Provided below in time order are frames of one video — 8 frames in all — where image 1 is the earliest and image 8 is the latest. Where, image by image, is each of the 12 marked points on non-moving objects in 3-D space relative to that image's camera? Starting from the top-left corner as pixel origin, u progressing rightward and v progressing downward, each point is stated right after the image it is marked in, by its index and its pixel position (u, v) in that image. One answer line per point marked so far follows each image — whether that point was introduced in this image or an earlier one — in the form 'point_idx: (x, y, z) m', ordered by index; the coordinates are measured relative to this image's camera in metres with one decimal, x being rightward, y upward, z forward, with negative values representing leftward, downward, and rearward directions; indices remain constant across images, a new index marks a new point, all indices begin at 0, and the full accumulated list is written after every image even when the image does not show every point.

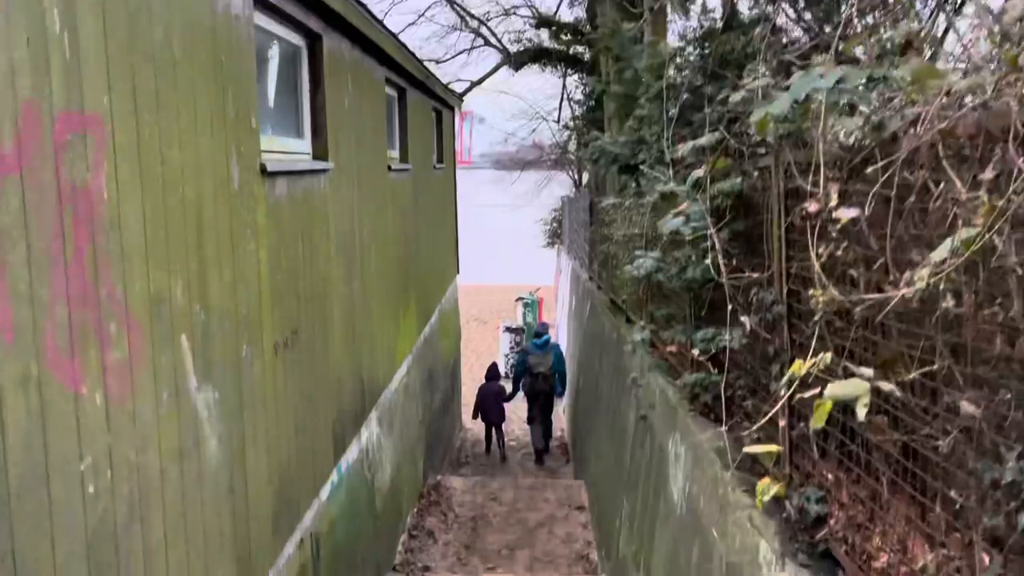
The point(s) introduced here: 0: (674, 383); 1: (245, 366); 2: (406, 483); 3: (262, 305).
0: (+1.0, -0.6, +4.7) m
1: (-1.1, -0.3, +3.3) m
2: (-1.0, -1.8, +7.2) m
3: (-1.1, -0.1, +3.5) m
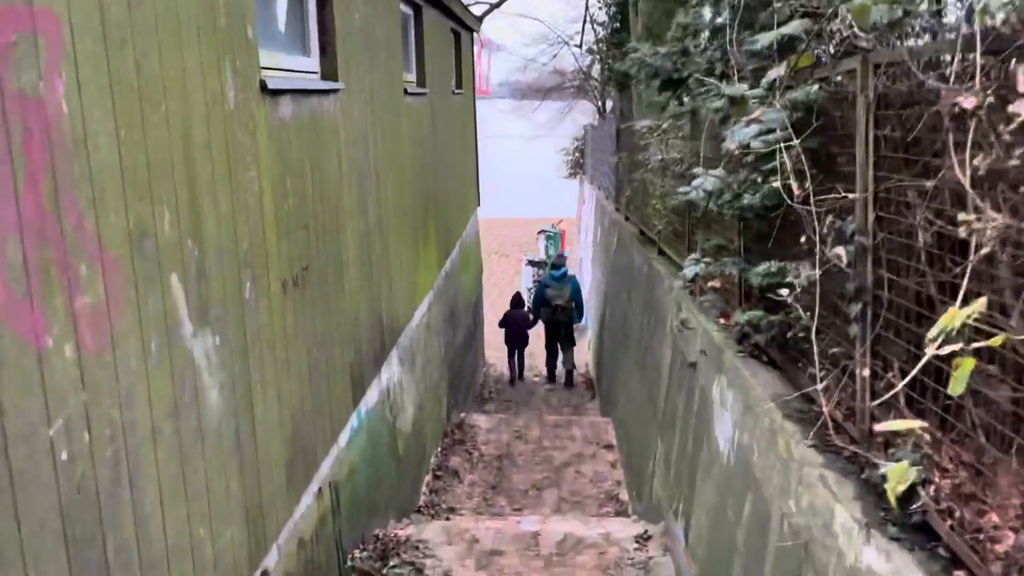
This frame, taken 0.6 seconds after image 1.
0: (+1.1, -0.2, +4.3) m
1: (-1.0, -0.1, +3.0) m
2: (-0.7, -1.2, +7.0) m
3: (-1.0, +0.2, +3.2) m
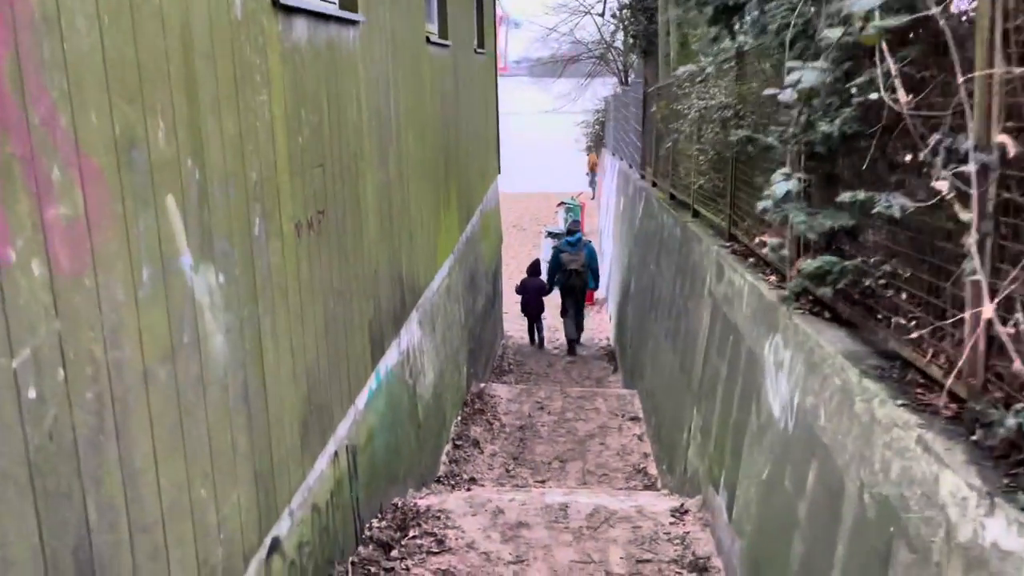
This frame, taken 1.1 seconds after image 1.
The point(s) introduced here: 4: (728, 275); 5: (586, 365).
0: (+1.3, 0.0, +3.9) m
1: (-0.9, +0.1, +2.7) m
2: (-0.5, -0.9, +6.7) m
3: (-0.8, +0.4, +2.8) m
4: (+1.2, +0.1, +4.6) m
5: (+1.0, -1.1, +10.9) m
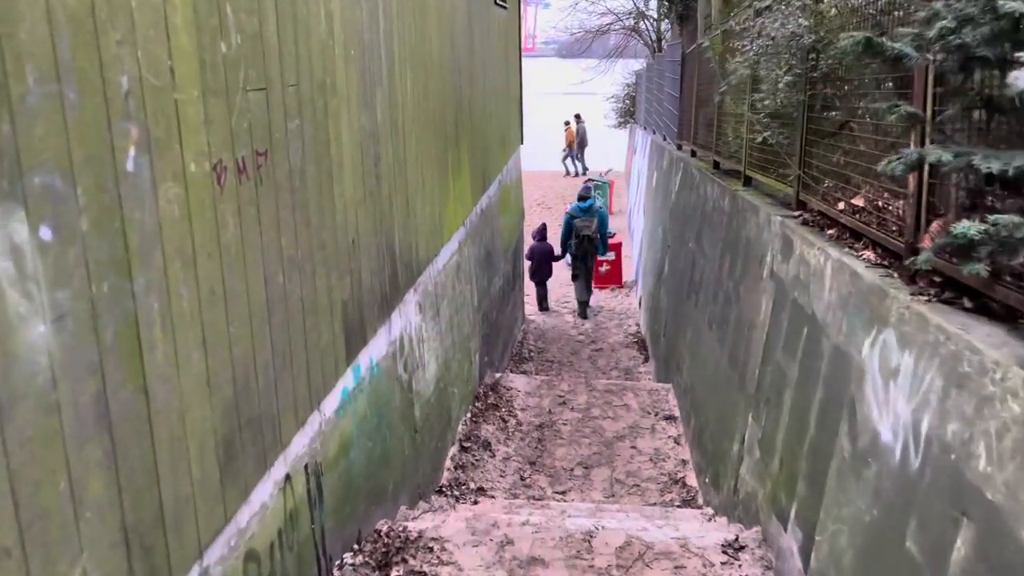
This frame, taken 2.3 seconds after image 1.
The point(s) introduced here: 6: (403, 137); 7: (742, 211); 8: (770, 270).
0: (+1.3, +0.1, +3.0) m
1: (-0.8, +0.2, +1.8) m
2: (-0.4, -0.7, +5.8) m
3: (-0.8, +0.5, +2.0) m
4: (+1.3, +0.2, +3.6) m
5: (+1.3, -0.8, +9.9) m
6: (-0.6, +0.8, +4.3) m
7: (+1.5, +0.5, +5.1) m
8: (+1.3, +0.1, +4.1) m
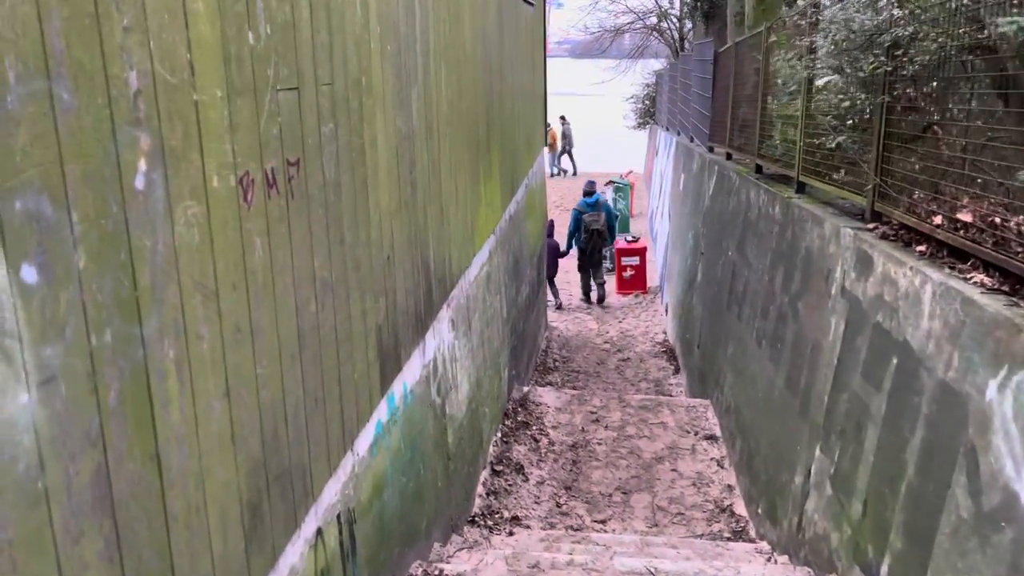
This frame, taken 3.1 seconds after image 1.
0: (+1.5, 0.0, +2.6) m
1: (-0.7, +0.1, +1.4) m
2: (-0.2, -0.8, +5.5) m
3: (-0.6, +0.4, +1.6) m
4: (+1.5, +0.1, +3.2) m
5: (+1.6, -0.9, +9.6) m
6: (-0.4, +0.7, +4.0) m
7: (+1.7, +0.4, +4.7) m
8: (+1.6, 0.0, +3.7) m
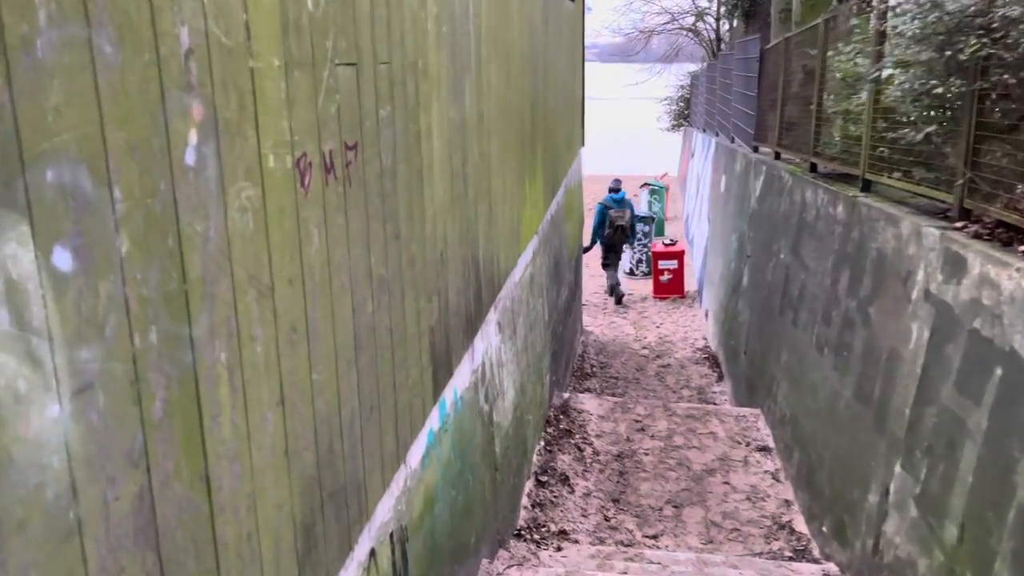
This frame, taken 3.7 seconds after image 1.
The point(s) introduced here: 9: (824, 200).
0: (+1.7, 0.0, +2.3) m
1: (-0.5, +0.2, +1.2) m
2: (+0.1, -0.8, +5.2) m
3: (-0.5, +0.4, +1.4) m
4: (+1.7, +0.1, +3.0) m
5: (+2.0, -1.0, +9.3) m
6: (-0.1, +0.7, +3.7) m
7: (+2.0, +0.4, +4.4) m
8: (+1.8, 0.0, +3.5) m
9: (+2.1, +0.6, +5.4) m
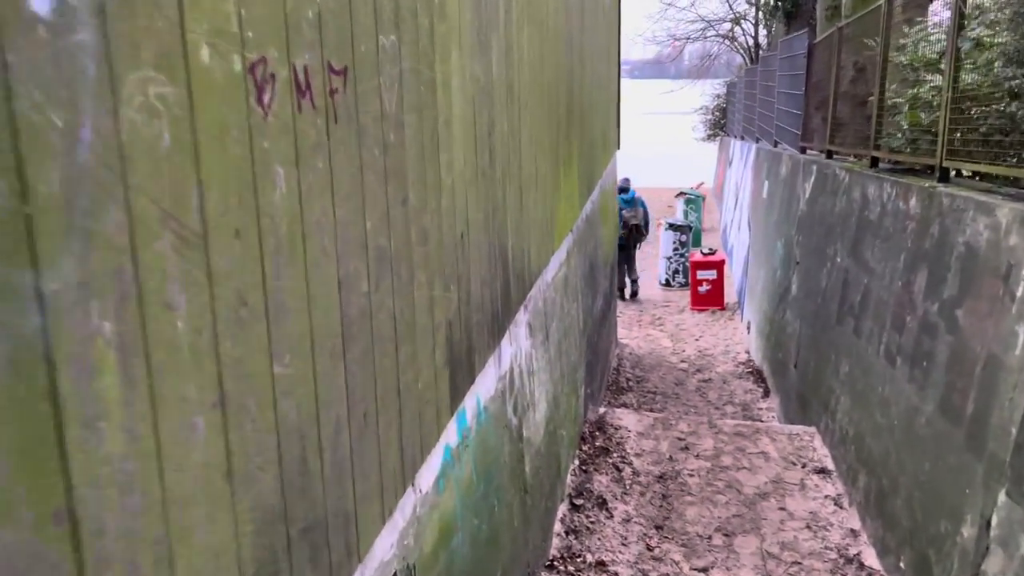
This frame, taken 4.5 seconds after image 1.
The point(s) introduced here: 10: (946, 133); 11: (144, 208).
0: (+1.8, +0.1, +1.8) m
1: (-0.4, +0.2, +0.8) m
2: (+0.3, -0.8, +4.7) m
3: (-0.4, +0.5, +1.0) m
4: (+1.9, +0.1, +2.4) m
5: (+2.4, -1.1, +8.7) m
6: (0.0, +0.8, +3.3) m
7: (+2.1, +0.4, +3.9) m
8: (+1.9, 0.0, +2.9) m
9: (+2.3, +0.6, +4.9) m
10: (+2.4, +0.9, +4.6) m
11: (-0.4, +0.1, +0.9) m
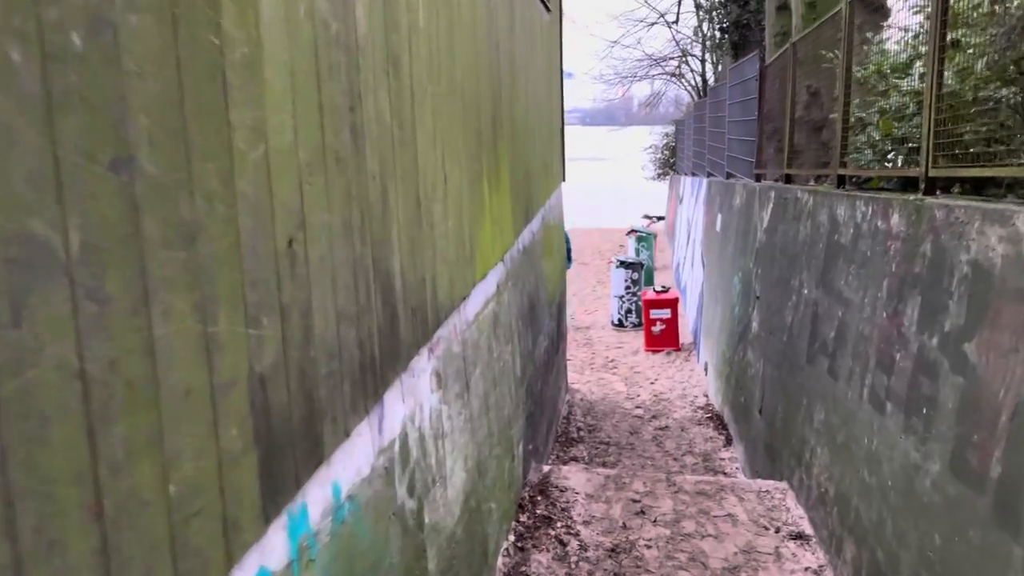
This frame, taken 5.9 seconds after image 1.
0: (+1.5, +0.1, +1.1) m
1: (-0.7, +0.2, 0.0) m
2: (-0.1, -1.0, +3.9) m
3: (-0.6, +0.5, +0.2) m
4: (+1.6, +0.1, +1.7) m
5: (+1.7, -1.5, +7.9) m
6: (-0.3, +0.6, +2.5) m
7: (+1.8, +0.3, +3.2) m
8: (+1.6, -0.1, +2.2) m
9: (+1.9, +0.4, +4.2) m
10: (+2.0, +0.8, +4.0) m
11: (-0.6, +0.1, +0.1) m
